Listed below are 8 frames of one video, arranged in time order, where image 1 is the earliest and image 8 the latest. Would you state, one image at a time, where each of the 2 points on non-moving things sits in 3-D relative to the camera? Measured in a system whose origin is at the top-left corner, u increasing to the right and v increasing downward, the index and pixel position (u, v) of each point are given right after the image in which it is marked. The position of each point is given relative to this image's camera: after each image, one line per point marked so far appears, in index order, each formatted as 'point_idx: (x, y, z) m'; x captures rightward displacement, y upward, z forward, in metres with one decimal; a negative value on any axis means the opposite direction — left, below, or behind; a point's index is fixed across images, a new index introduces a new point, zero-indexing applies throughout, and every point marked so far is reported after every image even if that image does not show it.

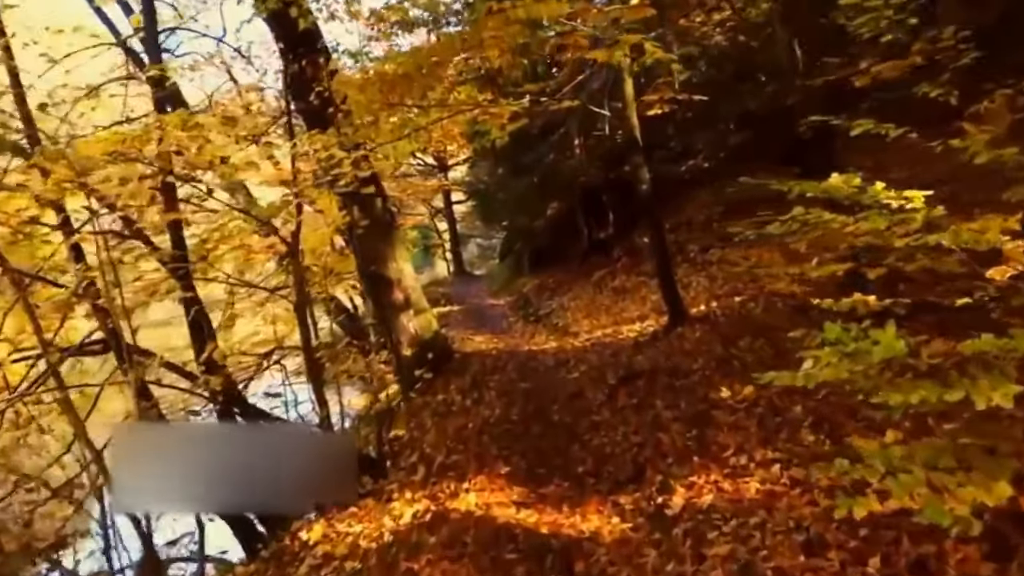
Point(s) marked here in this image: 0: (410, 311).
0: (-2.5, -0.5, +12.8) m
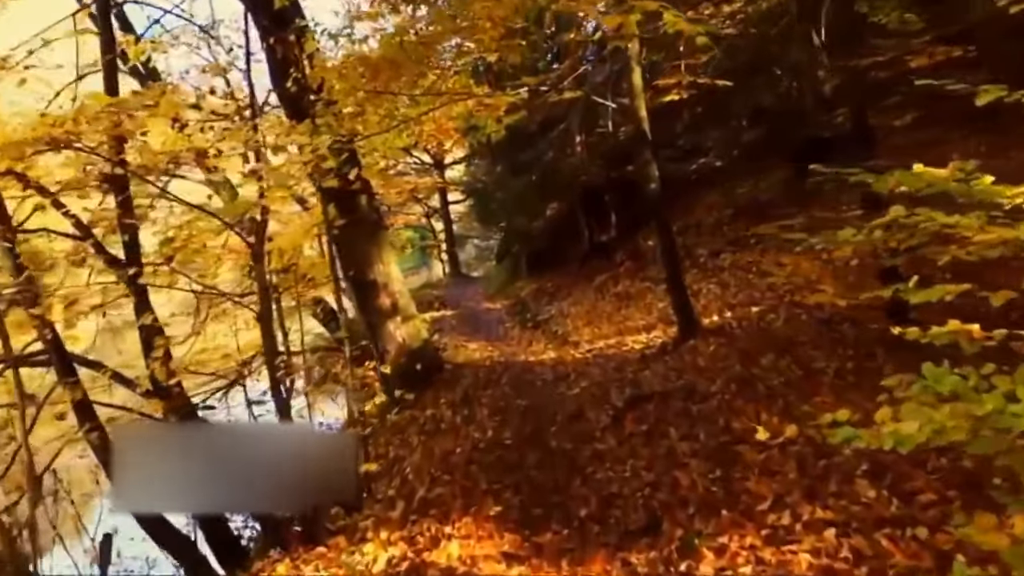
0: (-2.6, -0.7, +11.7) m
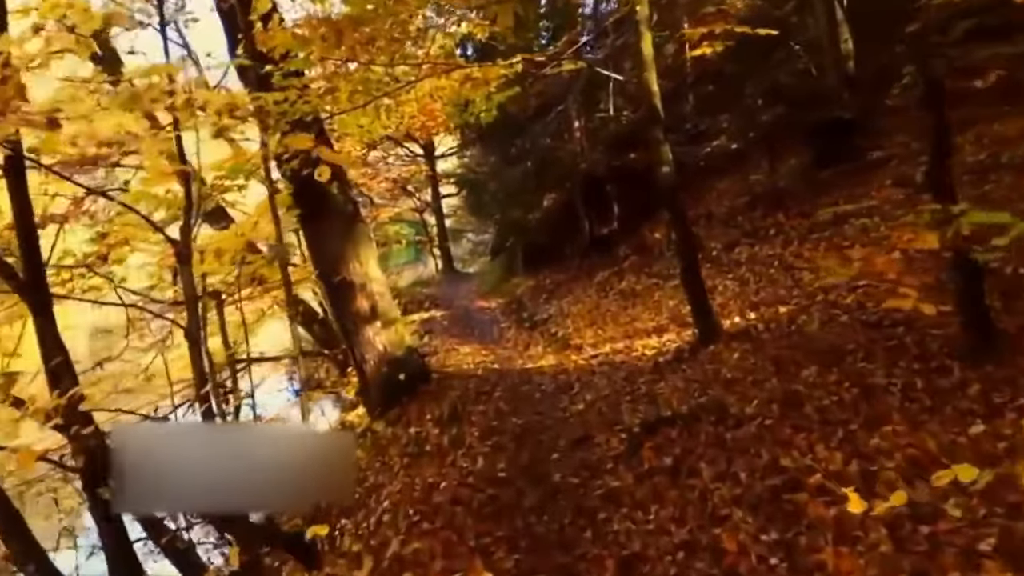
0: (-2.7, -0.7, +10.3) m
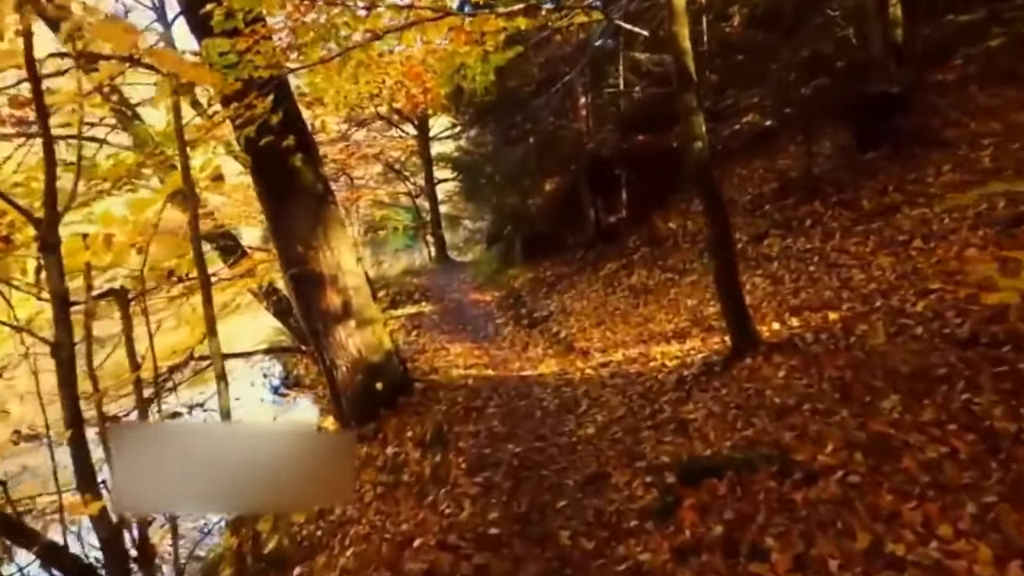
0: (-2.8, -0.6, +8.7) m
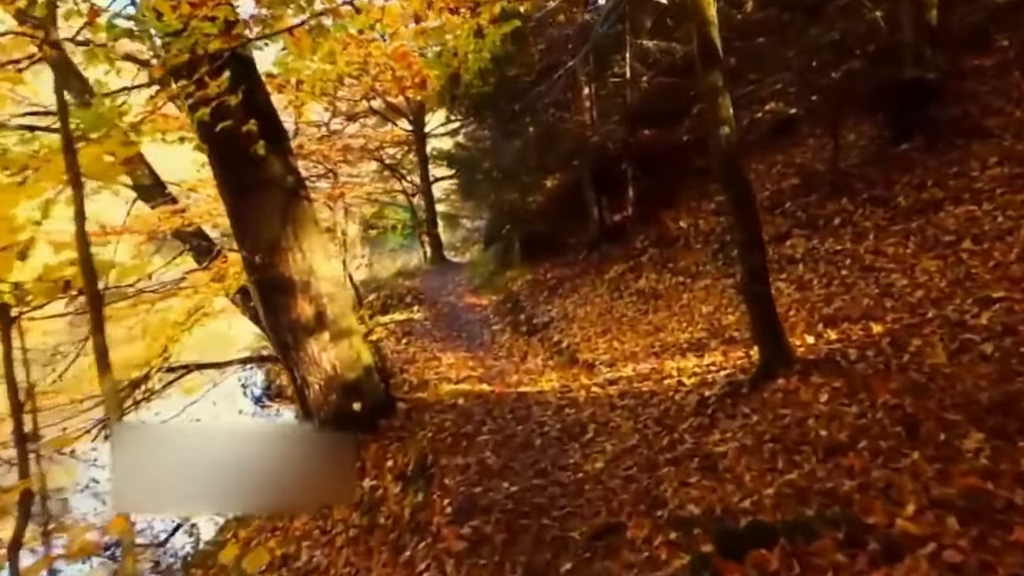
0: (-2.8, -0.7, +7.6) m
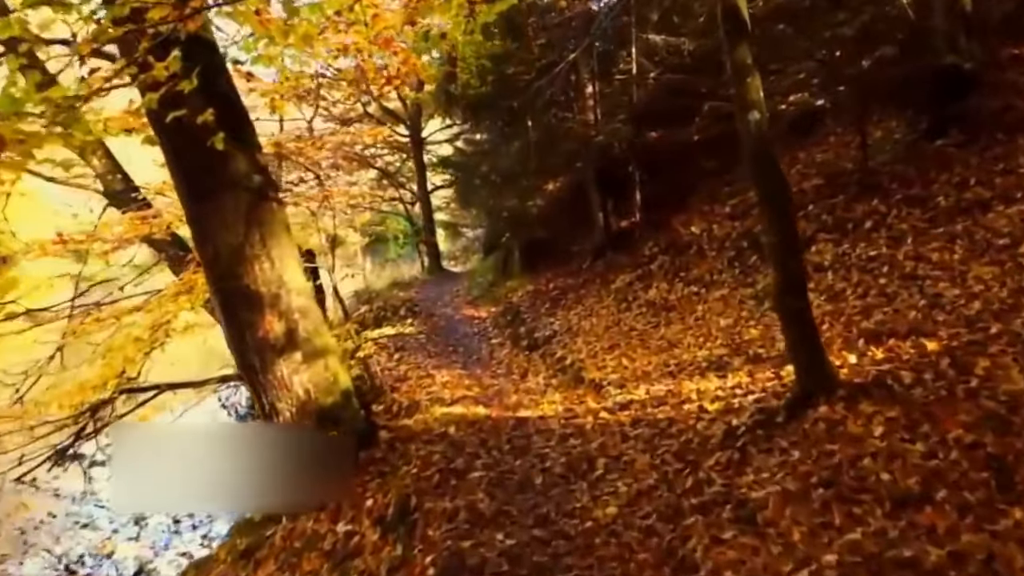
0: (-2.9, -0.9, +6.6) m
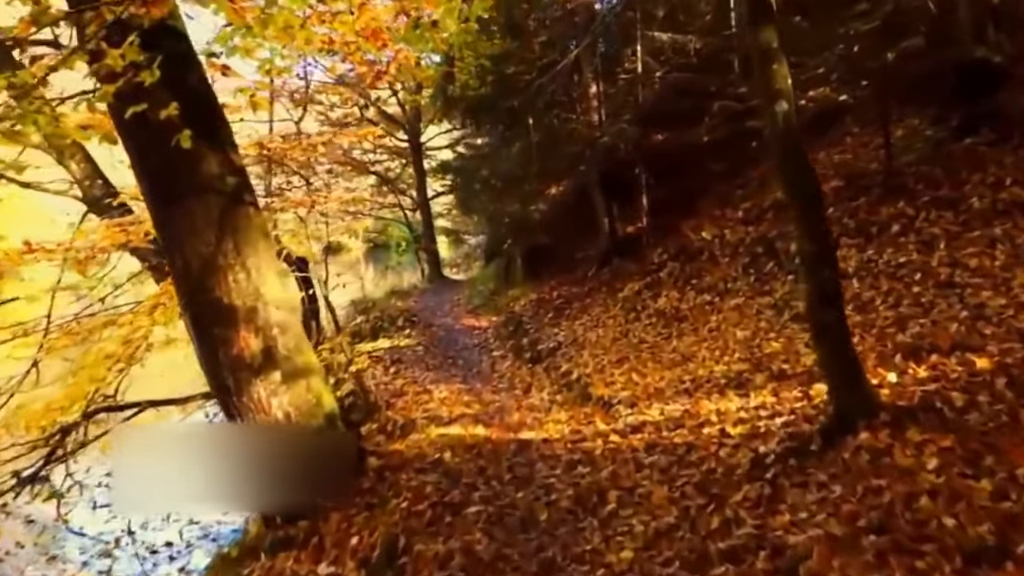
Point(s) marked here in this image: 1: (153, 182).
0: (-2.9, -1.1, +6.0) m
1: (-4.1, +1.2, +5.8) m
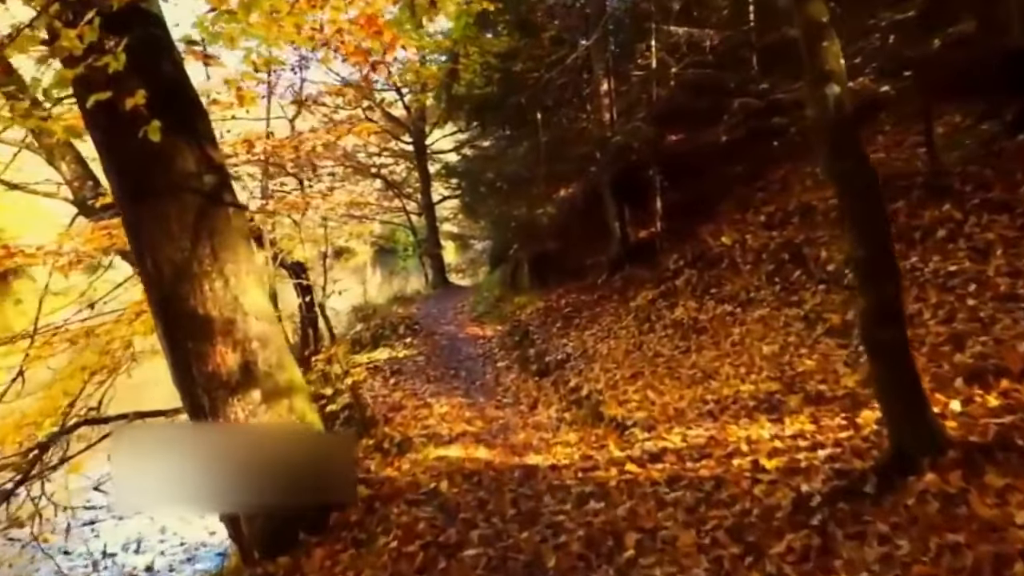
0: (-2.8, -1.2, +5.3) m
1: (-4.1, +1.1, +5.2) m
